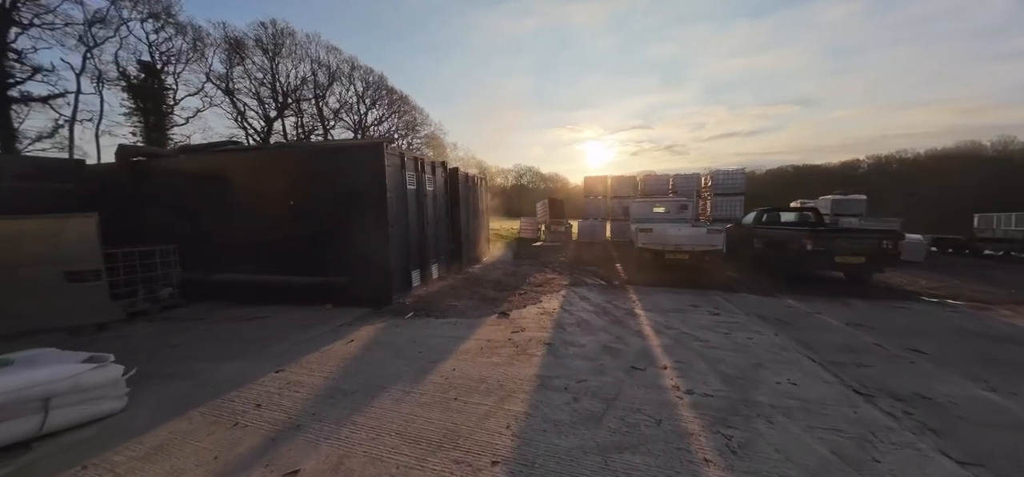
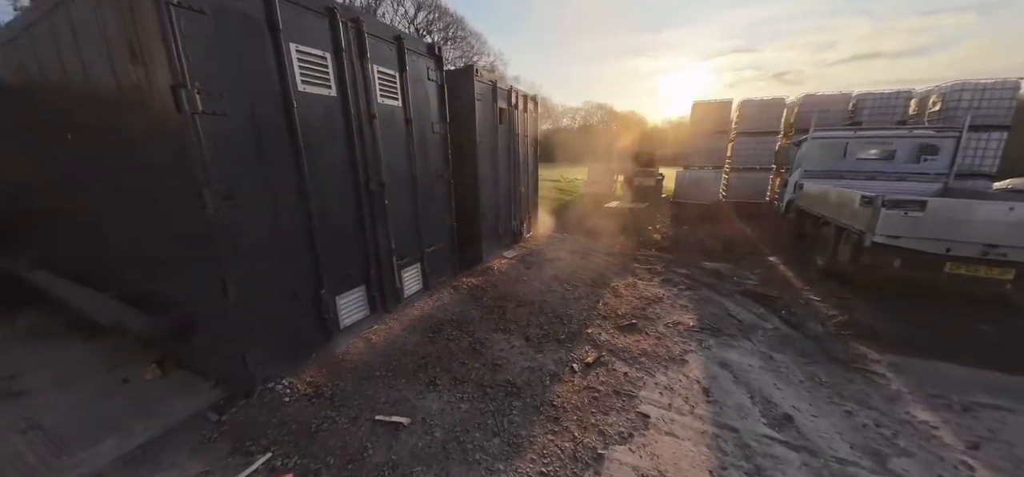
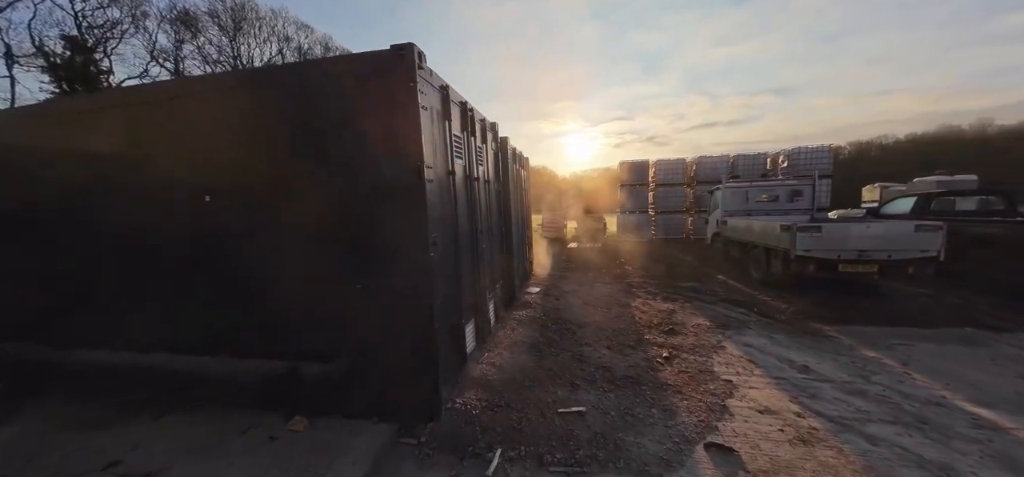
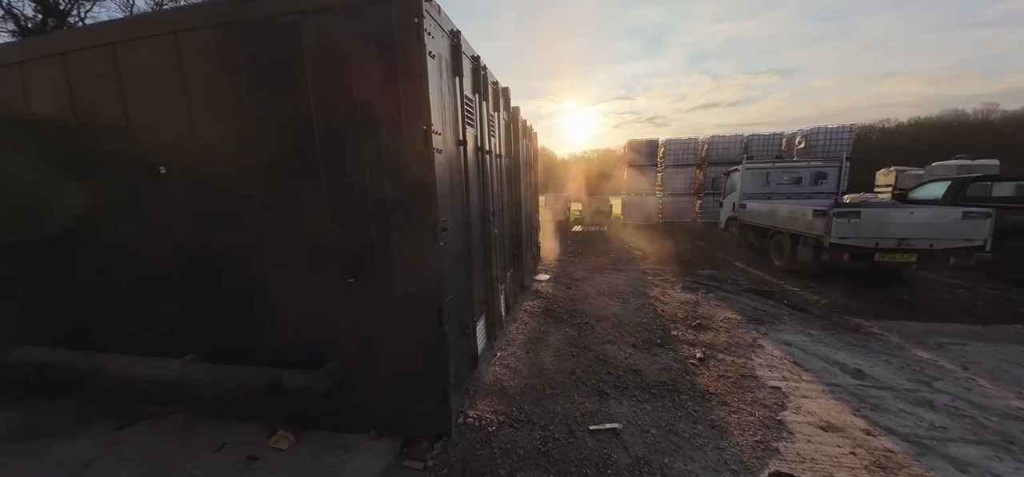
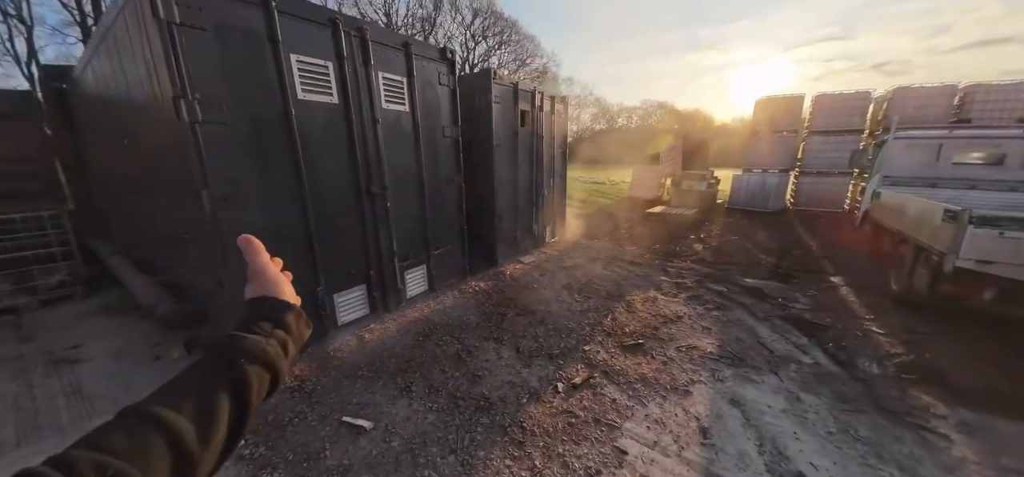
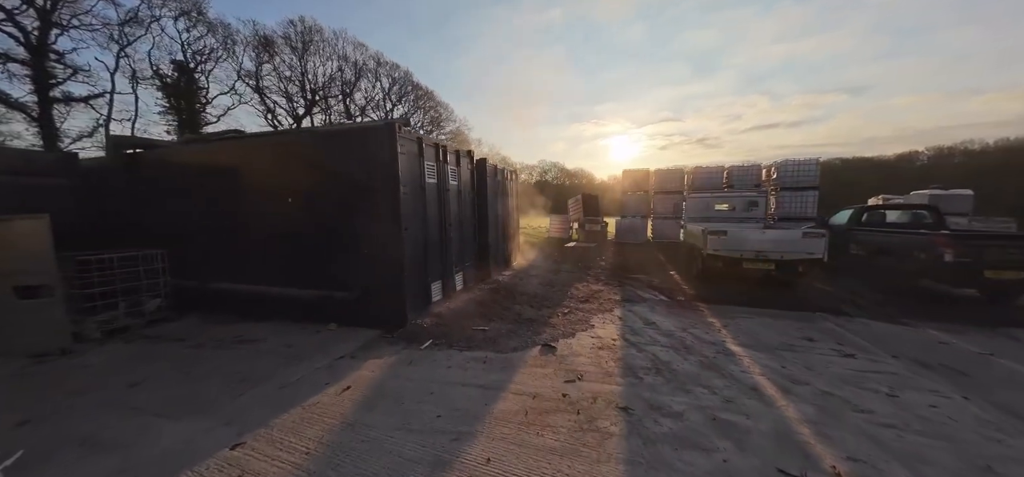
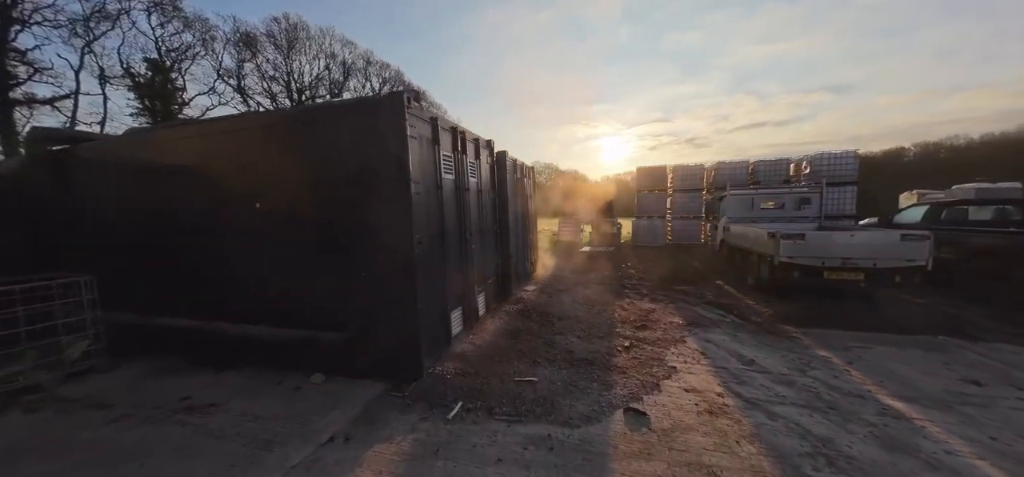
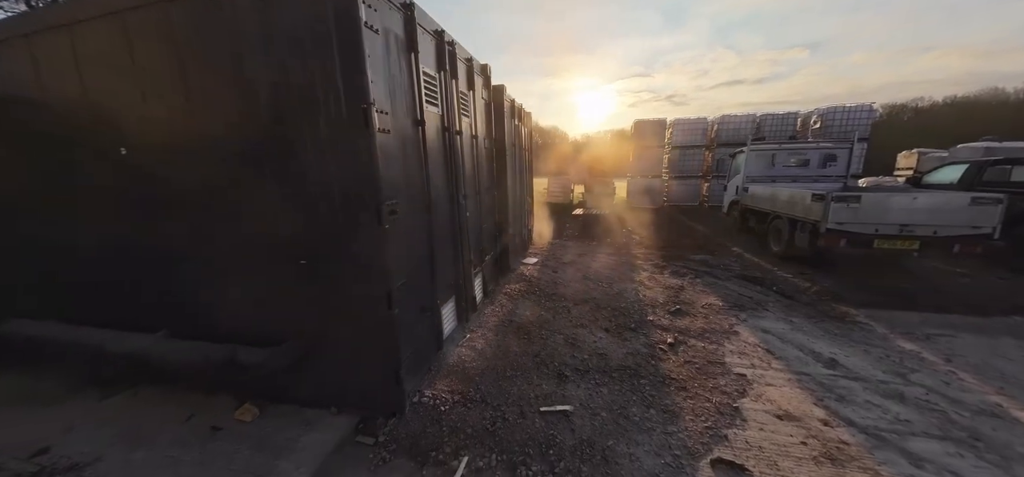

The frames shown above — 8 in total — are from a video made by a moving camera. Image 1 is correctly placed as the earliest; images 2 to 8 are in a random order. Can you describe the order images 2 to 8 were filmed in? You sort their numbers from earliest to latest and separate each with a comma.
6, 7, 3, 4, 8, 2, 5
